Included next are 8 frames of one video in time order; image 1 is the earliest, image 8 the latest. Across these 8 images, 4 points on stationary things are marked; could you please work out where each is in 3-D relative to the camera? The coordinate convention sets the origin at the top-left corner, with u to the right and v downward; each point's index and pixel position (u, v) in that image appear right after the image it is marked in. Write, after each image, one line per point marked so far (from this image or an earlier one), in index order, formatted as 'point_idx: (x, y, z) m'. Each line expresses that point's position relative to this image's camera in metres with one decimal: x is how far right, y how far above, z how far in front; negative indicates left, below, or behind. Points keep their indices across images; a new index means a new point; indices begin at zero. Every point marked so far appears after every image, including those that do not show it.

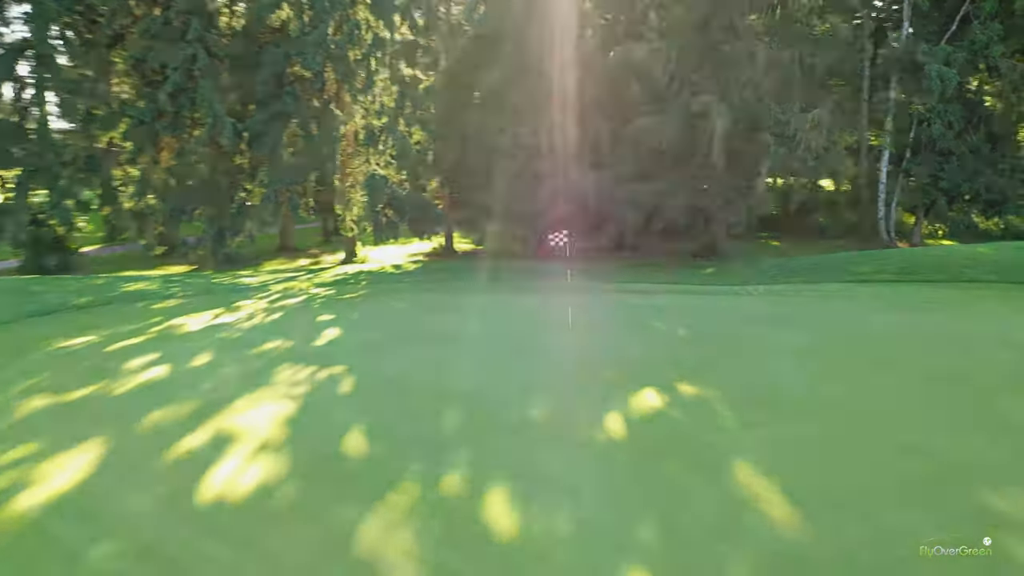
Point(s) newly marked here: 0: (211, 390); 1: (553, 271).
0: (-2.6, -0.9, +7.1) m
1: (+0.8, +0.3, +16.1) m
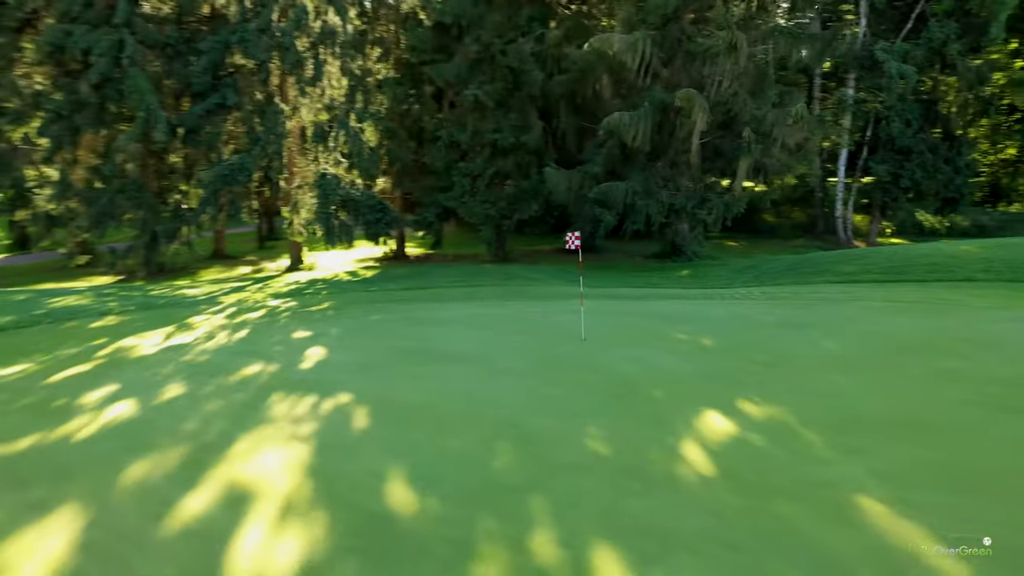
0: (-2.2, -1.0, +5.8) m
1: (+0.2, +0.2, +15.1) m
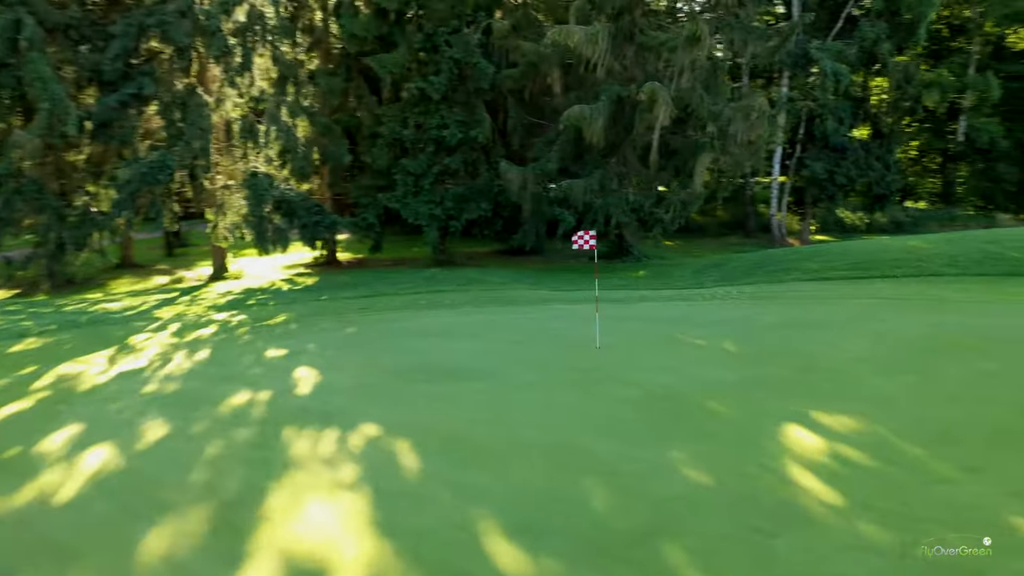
0: (-1.7, -1.1, +4.7) m
1: (-0.6, +0.1, +14.2) m
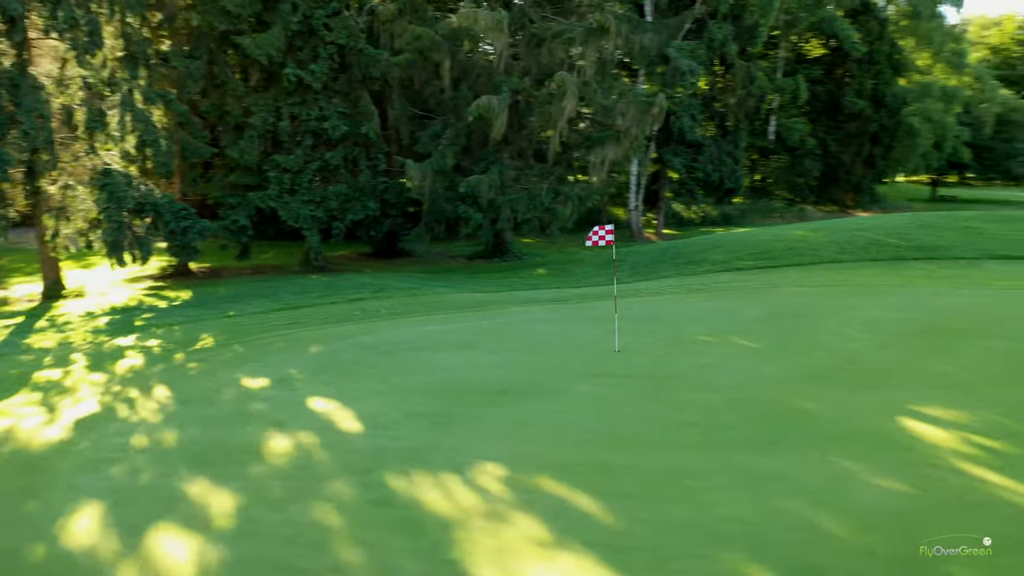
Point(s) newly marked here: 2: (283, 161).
0: (-0.6, -1.2, +3.5) m
1: (-2.1, 0.0, +13.0) m
2: (-3.7, +2.1, +13.5) m
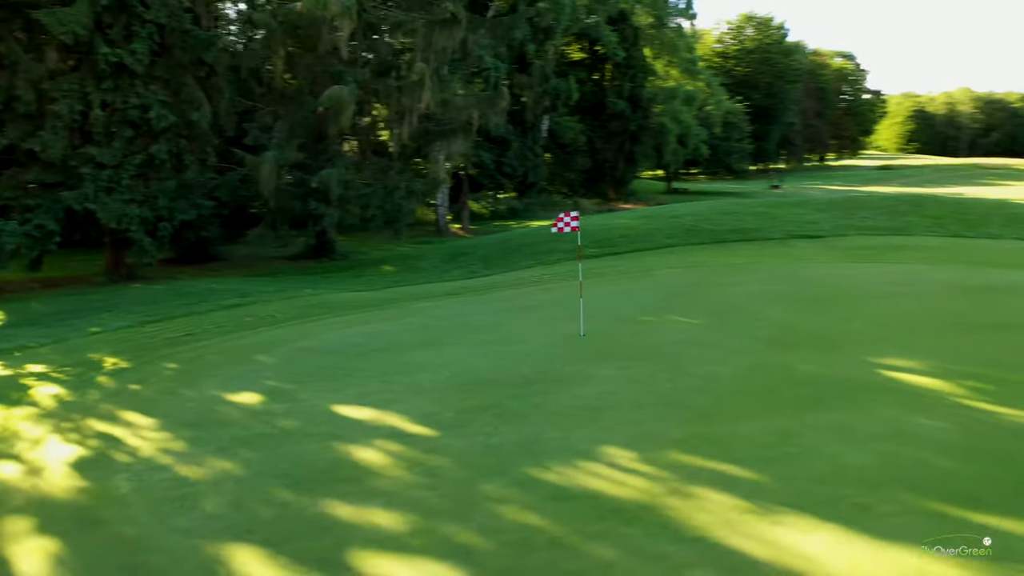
0: (+0.5, -1.1, +3.4) m
1: (-4.1, 0.0, +11.8) m
2: (-5.9, +1.9, +11.8) m
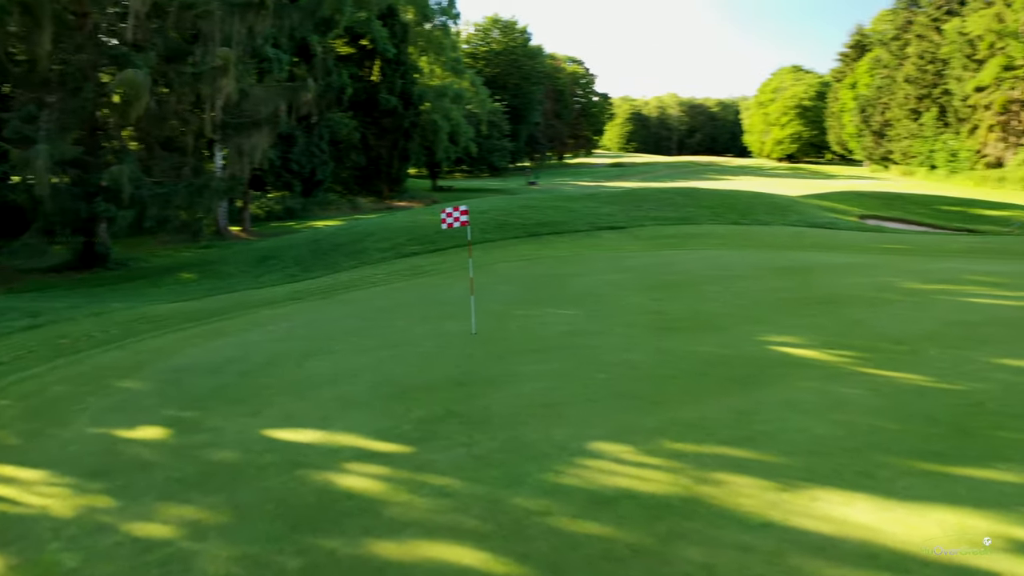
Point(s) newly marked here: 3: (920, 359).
0: (+0.8, -1.0, +3.3) m
1: (-6.1, -0.3, +10.0) m
2: (-7.9, +1.6, +9.3) m
3: (+3.2, -0.6, +6.6) m
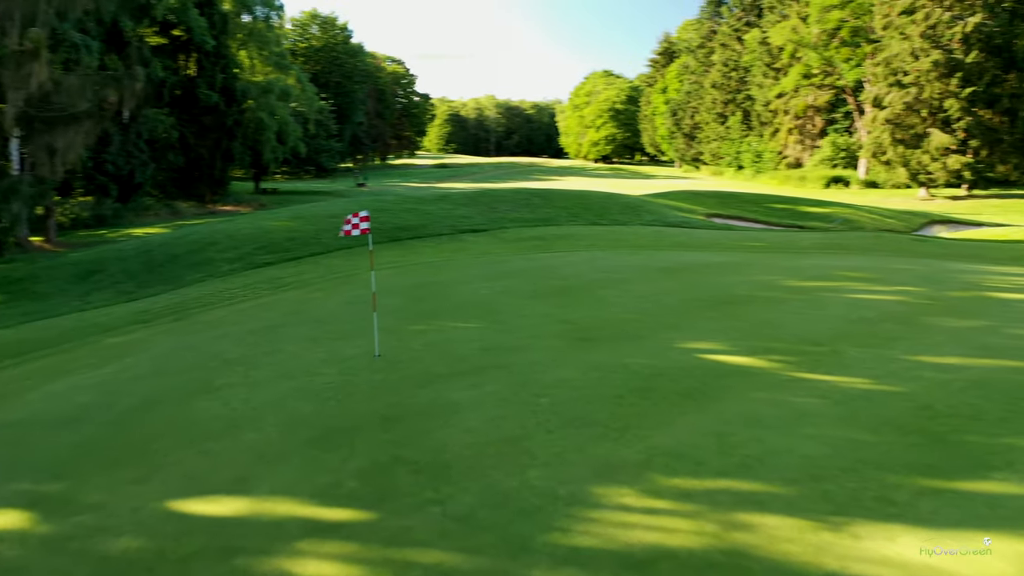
0: (+1.0, -1.1, +2.8) m
1: (-7.3, -0.6, +7.8) m
2: (-8.9, +1.2, +6.8) m
3: (+2.6, -0.6, +6.5) m
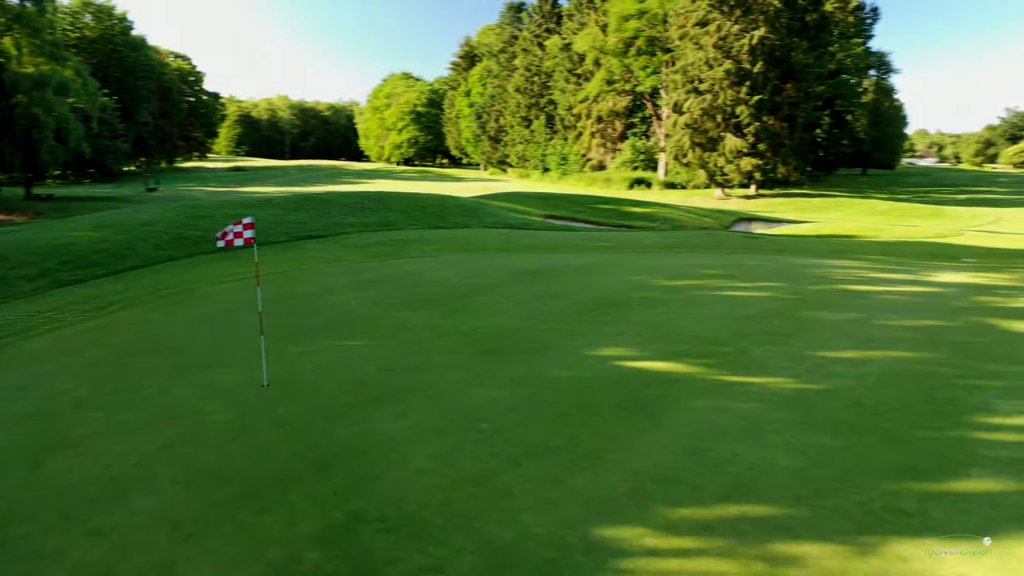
0: (+1.2, -1.1, +2.5) m
1: (-8.0, -1.0, +5.4) m
2: (-9.4, +0.8, +4.0) m
3: (+1.9, -0.6, +6.5) m
